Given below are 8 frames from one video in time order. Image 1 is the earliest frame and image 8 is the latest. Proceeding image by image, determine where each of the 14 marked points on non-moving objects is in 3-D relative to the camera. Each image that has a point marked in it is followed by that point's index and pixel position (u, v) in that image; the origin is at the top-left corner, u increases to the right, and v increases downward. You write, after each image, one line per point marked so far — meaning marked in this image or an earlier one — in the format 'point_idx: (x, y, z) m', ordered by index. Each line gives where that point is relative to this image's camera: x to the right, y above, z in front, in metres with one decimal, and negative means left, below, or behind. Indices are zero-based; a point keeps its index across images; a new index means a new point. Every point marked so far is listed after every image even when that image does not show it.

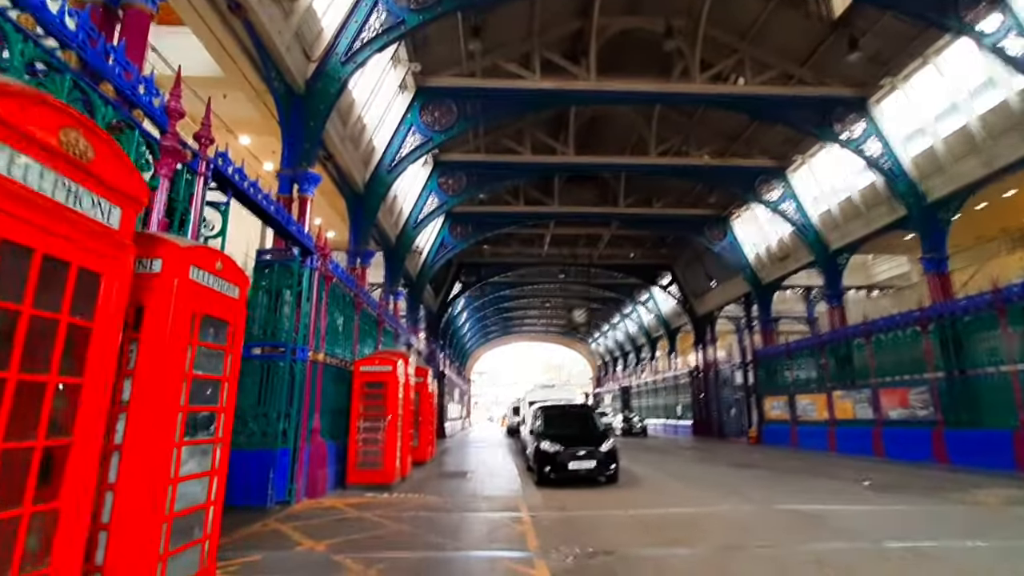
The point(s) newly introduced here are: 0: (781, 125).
0: (+10.0, +6.1, +19.0) m
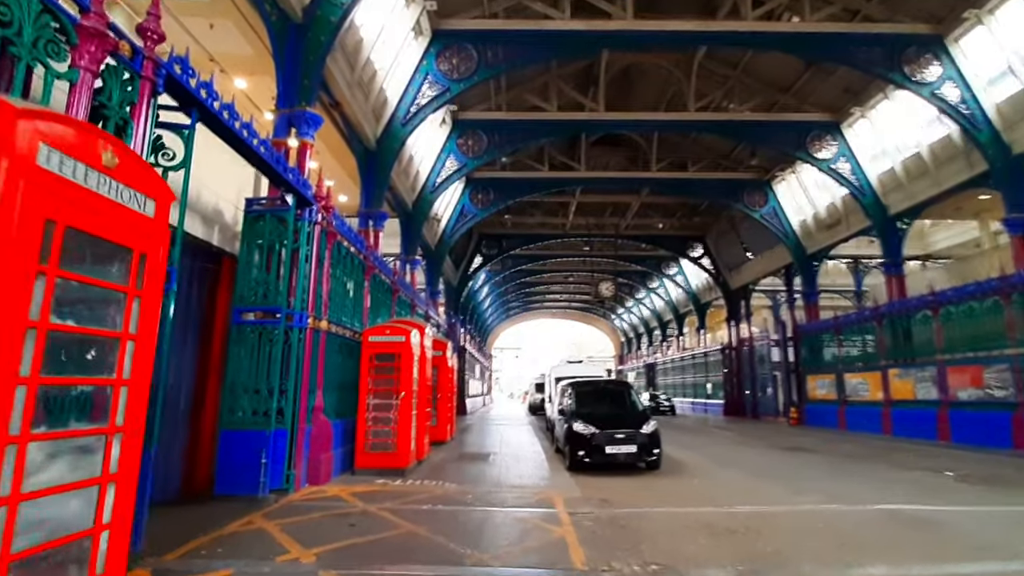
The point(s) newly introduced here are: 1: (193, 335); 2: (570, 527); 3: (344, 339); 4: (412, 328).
0: (+10.9, +7.2, +16.9) m
1: (-4.5, -0.7, +7.1) m
2: (+0.6, -2.7, +5.7) m
3: (-3.0, -0.9, +9.2) m
4: (-1.8, -0.7, +9.3) m
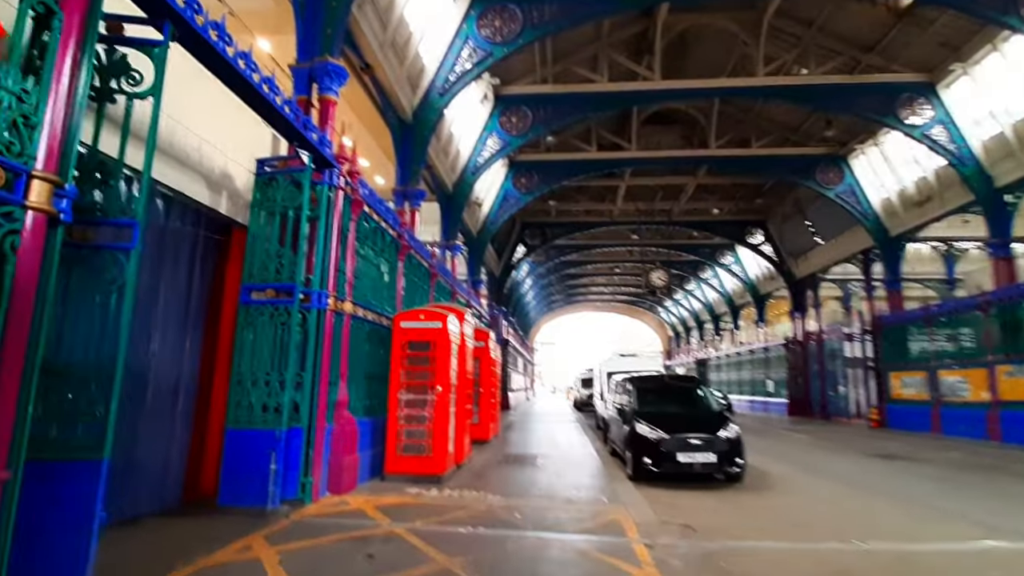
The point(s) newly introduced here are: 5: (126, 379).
0: (+12.3, +7.7, +14.5) m
1: (-3.8, -0.4, +6.1) m
2: (+1.2, -2.4, +4.3) m
3: (-2.2, -0.6, +8.0) m
4: (-1.0, -0.4, +8.1) m
5: (-3.9, -0.9, +5.1) m
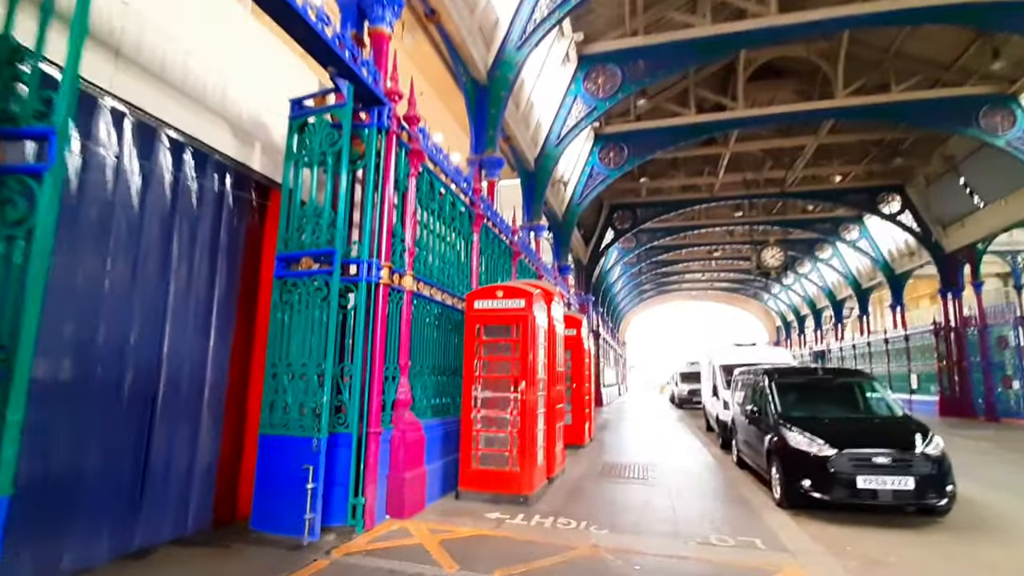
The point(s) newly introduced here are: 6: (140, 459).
0: (+14.2, +8.5, +10.5) m
1: (-2.8, -0.1, +5.0) m
2: (+1.9, -2.0, +2.4) m
3: (-0.9, -0.2, +6.6) m
4: (+0.3, 0.0, +6.5) m
5: (-3.0, -0.7, +4.0) m
6: (-3.0, -1.4, +4.1) m
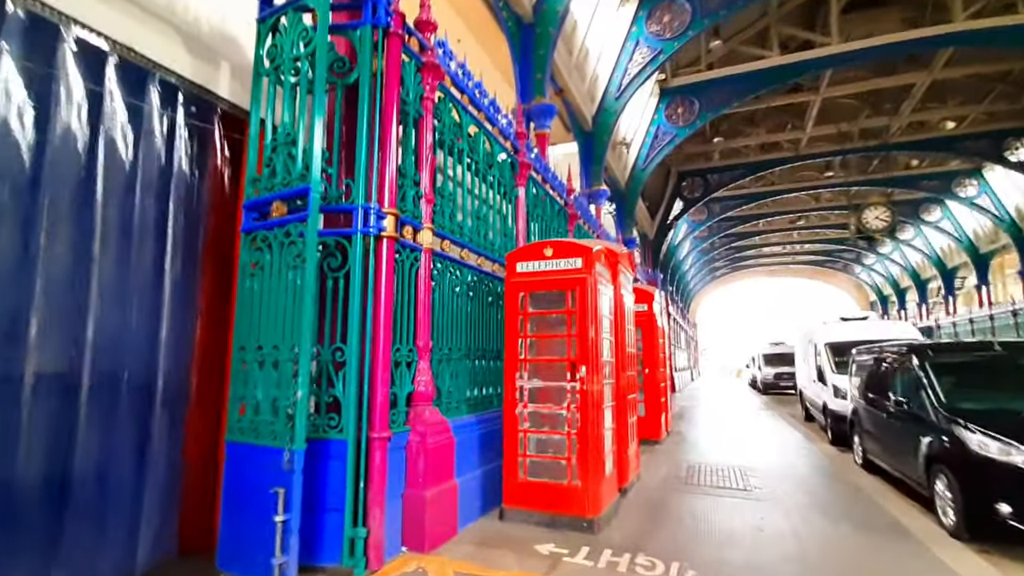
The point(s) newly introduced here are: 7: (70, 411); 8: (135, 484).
0: (+14.8, +9.5, +7.0) m
1: (-2.4, +0.2, +3.9) m
2: (+1.9, -1.6, +0.7) m
3: (-0.4, +0.2, +5.2) m
4: (+0.8, +0.4, +4.9) m
5: (-2.8, -0.4, +2.9) m
6: (-2.7, -1.1, +3.0) m
7: (-2.7, -0.7, +3.1) m
8: (-2.5, -1.3, +3.4) m
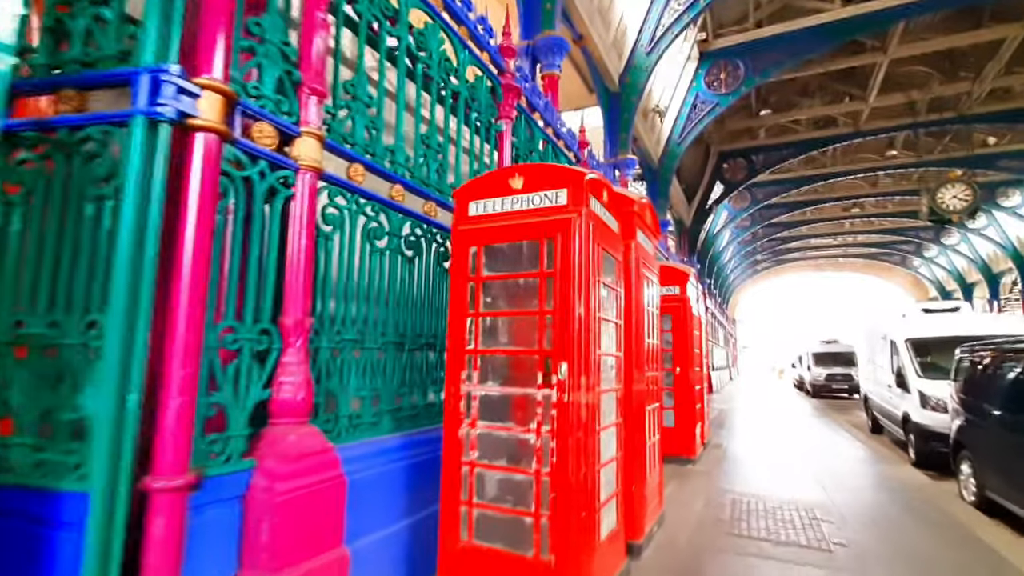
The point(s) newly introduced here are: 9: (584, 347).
0: (+14.7, +9.7, +4.3) m
1: (-2.8, +0.5, +2.3) m
2: (+1.3, -1.4, -1.1) m
3: (-0.7, +0.4, +3.5) m
4: (+0.5, +0.7, +3.1) m
5: (-3.2, -0.1, +1.4) m
6: (-3.1, -0.8, +1.5) m
7: (-3.1, -0.4, +1.5) m
8: (-2.9, -1.0, +1.9) m
9: (+0.4, -0.3, +2.8) m
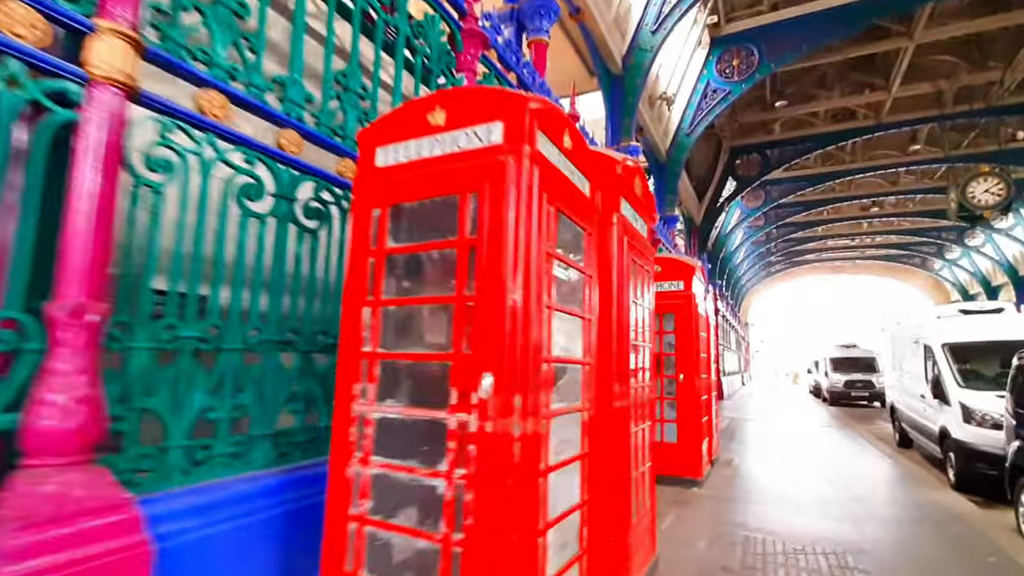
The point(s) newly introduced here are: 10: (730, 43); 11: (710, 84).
0: (+14.4, +9.7, +3.1) m
1: (-3.2, +0.6, +1.5) m
2: (+0.9, -1.3, -2.0) m
3: (-1.0, +0.5, +2.7) m
4: (+0.2, +0.8, +2.3) m
5: (-3.6, 0.0, +0.6) m
6: (-3.5, -0.7, +0.6) m
7: (-3.5, -0.3, +0.7) m
8: (-3.3, -0.9, +1.0) m
9: (0.0, -0.2, +1.9) m
10: (+6.3, +7.2, +14.8) m
11: (+6.0, +6.2, +15.5) m
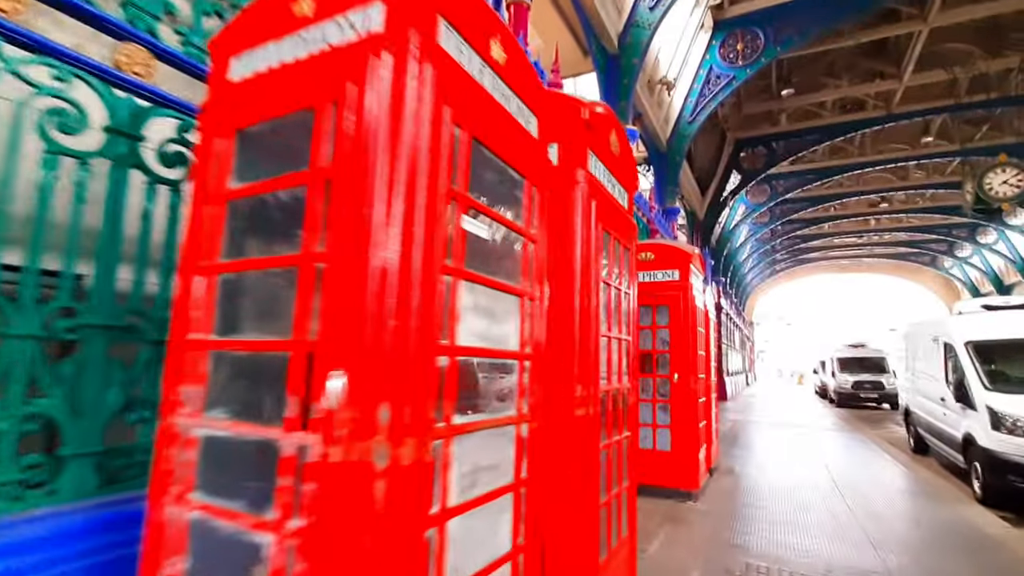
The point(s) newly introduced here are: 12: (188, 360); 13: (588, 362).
0: (+14.1, +9.8, +2.3) m
1: (-3.5, +0.7, +0.9) m
2: (+0.6, -1.2, -2.6) m
3: (-1.3, +0.7, +2.0) m
4: (-0.1, +0.9, +1.6) m
5: (-3.9, +0.1, 0.0) m
6: (-3.8, -0.6, 0.0) m
7: (-3.8, -0.2, +0.1) m
8: (-3.6, -0.8, +0.4) m
9: (-0.3, -0.1, +1.2) m
10: (+6.1, +7.3, +14.1) m
11: (+5.8, +6.4, +14.8) m
12: (-0.9, -0.2, +1.5) m
13: (+0.3, -0.3, +2.3) m
